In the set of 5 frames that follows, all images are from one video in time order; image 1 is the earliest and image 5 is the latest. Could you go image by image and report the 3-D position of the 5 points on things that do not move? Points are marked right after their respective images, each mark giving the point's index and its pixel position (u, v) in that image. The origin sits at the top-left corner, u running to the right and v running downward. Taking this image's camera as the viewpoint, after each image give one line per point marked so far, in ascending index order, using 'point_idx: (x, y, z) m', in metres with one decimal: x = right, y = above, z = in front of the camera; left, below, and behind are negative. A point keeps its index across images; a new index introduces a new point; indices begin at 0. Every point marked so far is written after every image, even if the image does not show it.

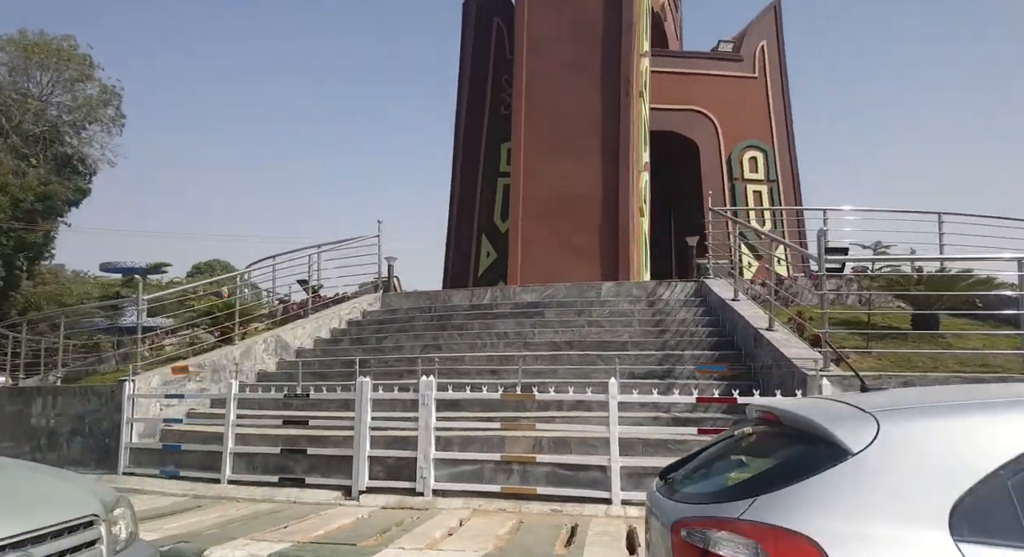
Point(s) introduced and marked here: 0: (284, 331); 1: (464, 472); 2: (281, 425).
0: (-3.5, -0.8, +11.8) m
1: (-0.5, -1.9, +7.7) m
2: (-2.5, -1.6, +8.6) m
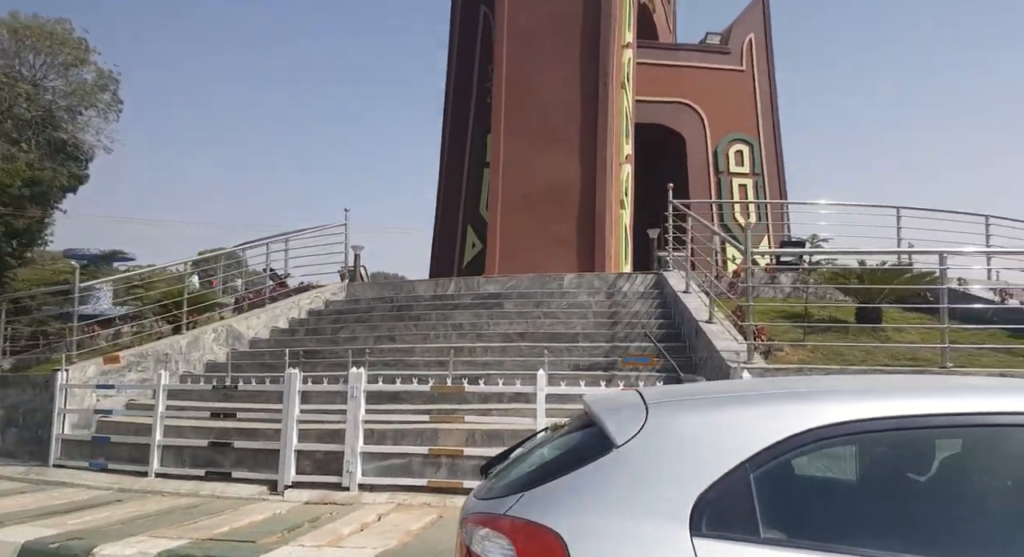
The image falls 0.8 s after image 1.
0: (-4.1, -0.6, +11.6) m
1: (-1.1, -1.8, +7.5) m
2: (-3.2, -1.5, +8.4) m
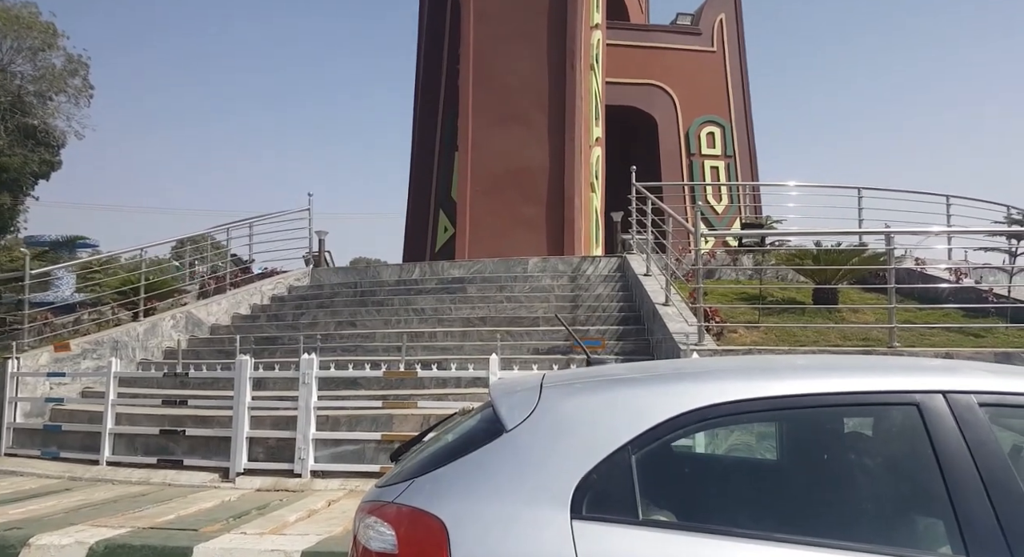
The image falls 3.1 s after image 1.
0: (-4.6, -0.4, +11.5) m
1: (-1.6, -1.7, +7.5) m
2: (-3.7, -1.3, +8.3) m
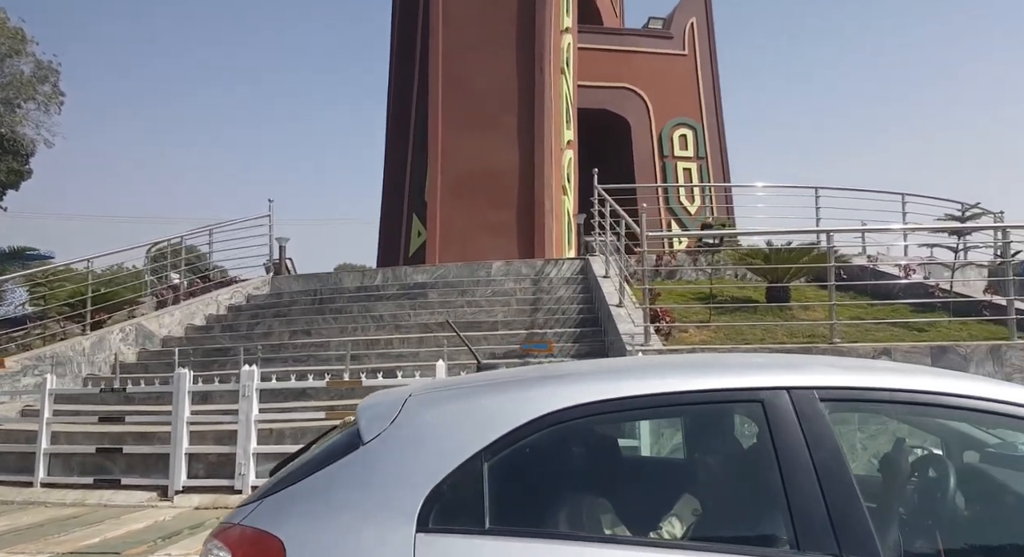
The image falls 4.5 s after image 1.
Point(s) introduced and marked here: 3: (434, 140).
0: (-5.2, -0.6, +11.1) m
1: (-2.0, -1.7, +7.2) m
2: (-4.1, -1.5, +7.9) m
3: (-1.8, +3.0, +17.4) m
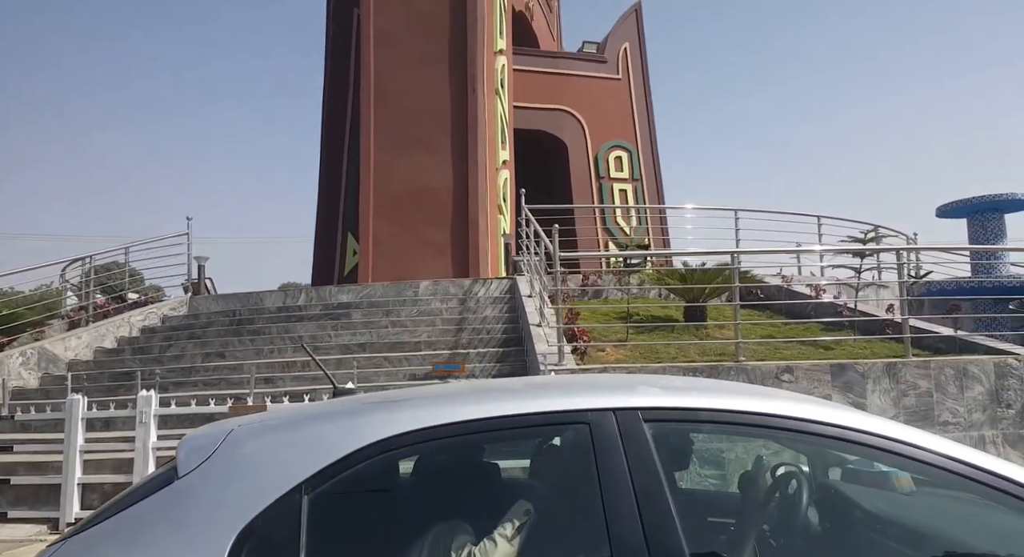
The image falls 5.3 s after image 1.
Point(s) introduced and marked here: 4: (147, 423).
0: (-6.2, -0.9, +10.5) m
1: (-2.8, -1.9, +6.8) m
2: (-4.9, -1.6, +7.4) m
3: (-3.3, +2.6, +17.1) m
4: (-3.1, -1.2, +6.7) m
